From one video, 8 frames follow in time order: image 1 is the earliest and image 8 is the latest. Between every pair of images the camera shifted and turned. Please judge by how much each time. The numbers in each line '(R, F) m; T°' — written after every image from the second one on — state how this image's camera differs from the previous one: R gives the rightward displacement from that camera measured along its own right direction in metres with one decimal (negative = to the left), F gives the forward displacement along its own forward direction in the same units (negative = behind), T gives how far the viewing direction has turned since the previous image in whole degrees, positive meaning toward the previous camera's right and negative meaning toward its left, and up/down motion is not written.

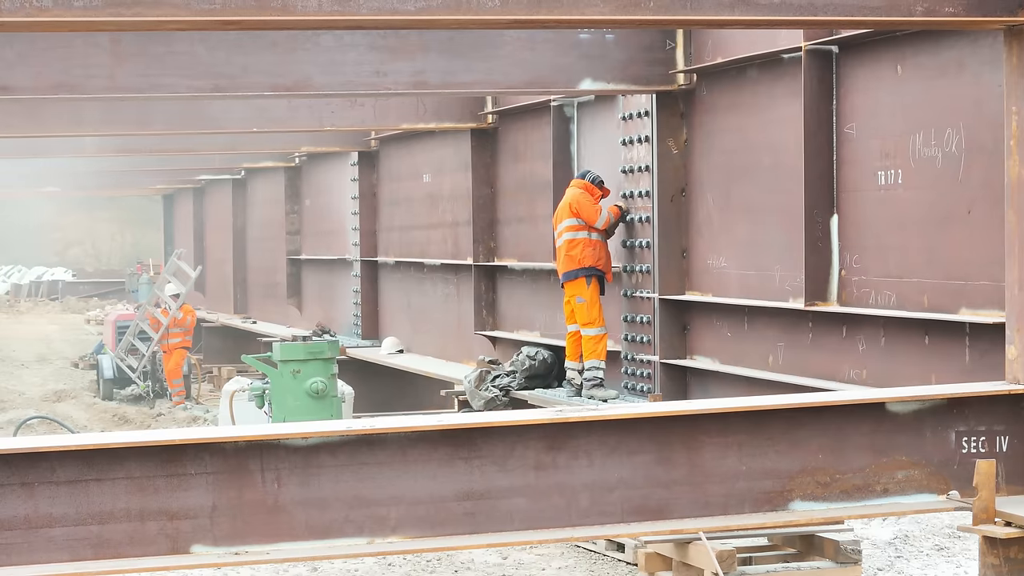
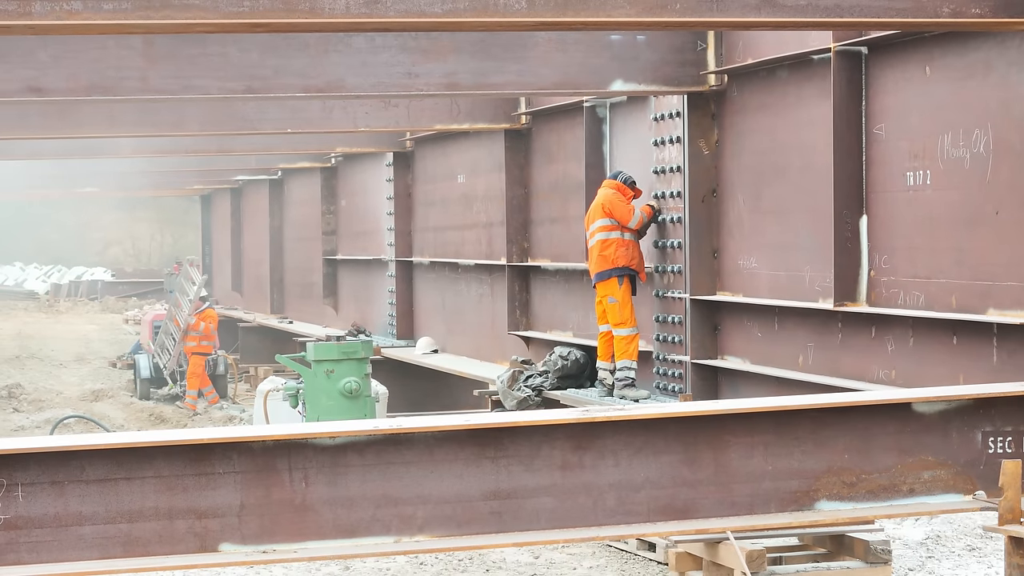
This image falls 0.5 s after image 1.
(+0.1, -0.2) m; -2°
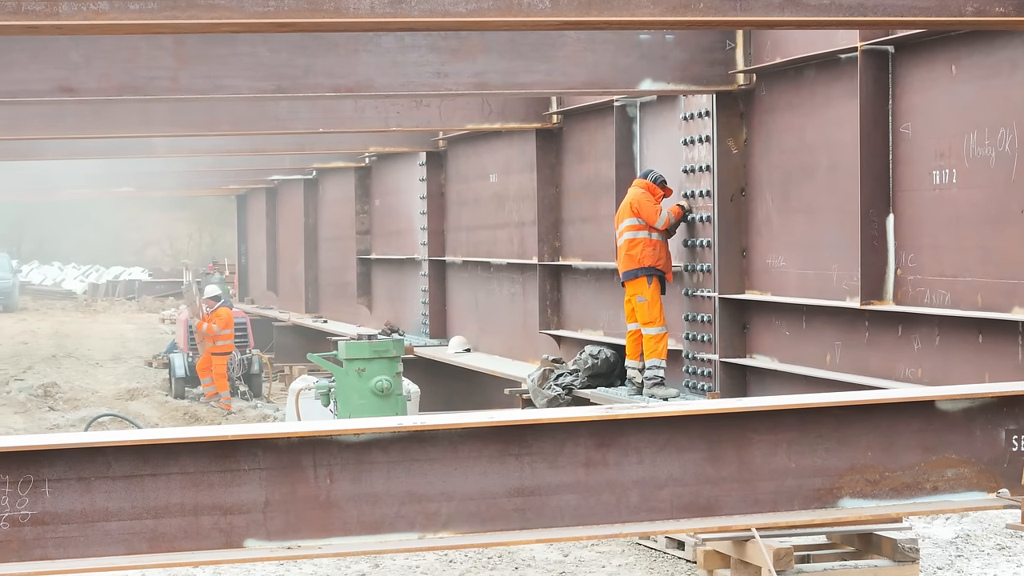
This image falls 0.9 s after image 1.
(+0.1, -0.2) m; -2°
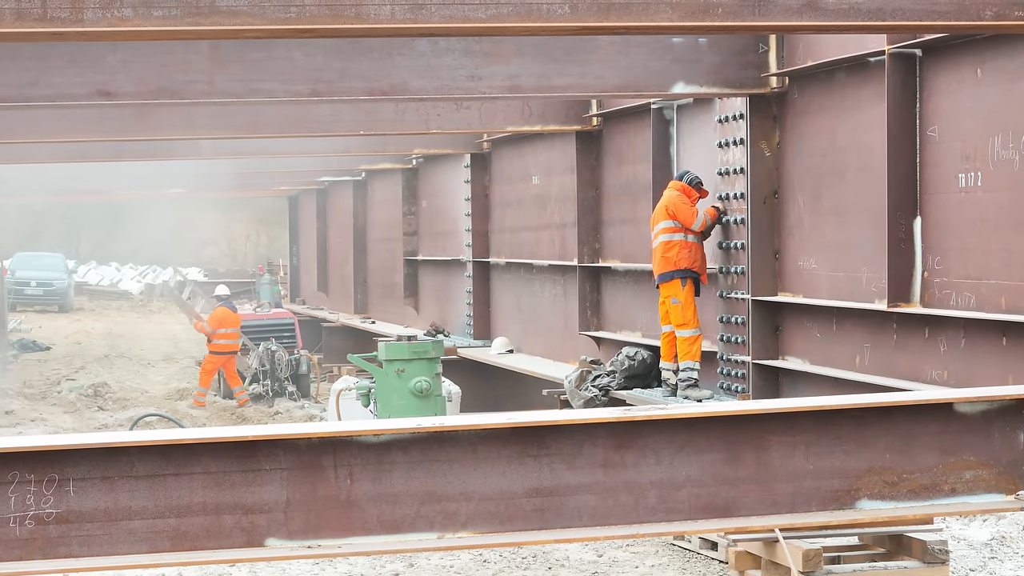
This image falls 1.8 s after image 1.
(+0.4, -0.3) m; -2°
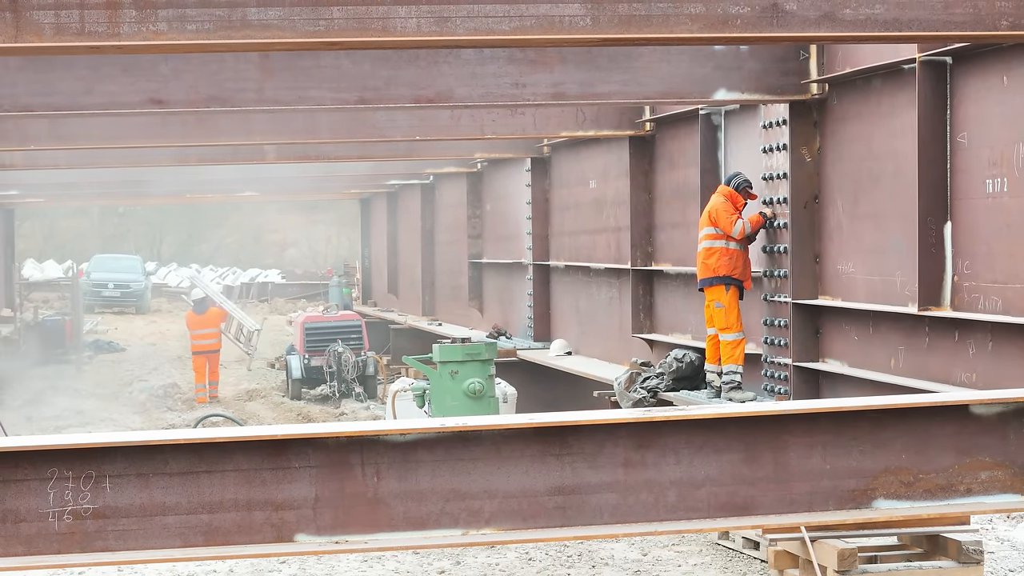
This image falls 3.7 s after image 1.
(+0.7, -0.7) m; -3°
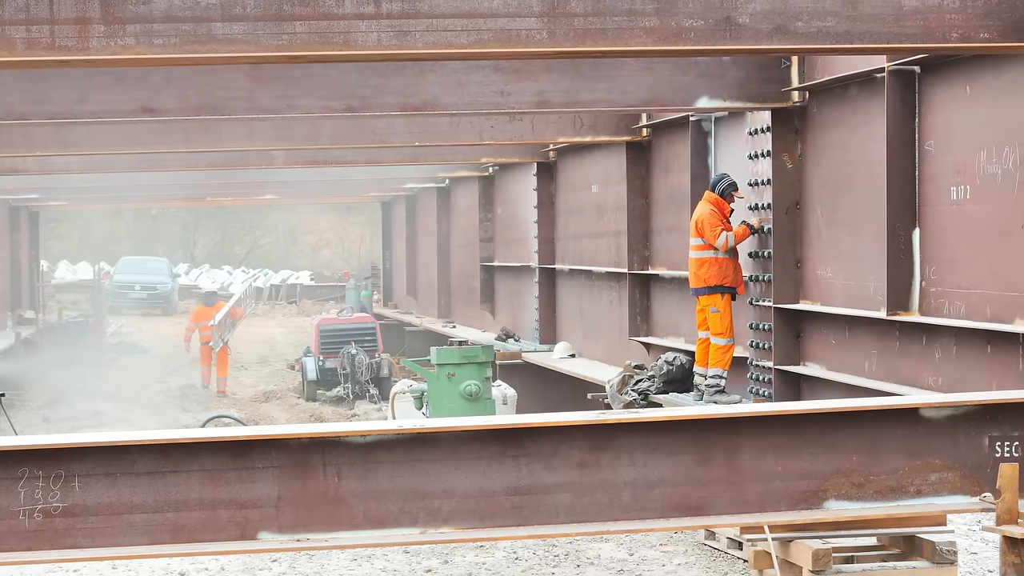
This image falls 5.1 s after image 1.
(+1.0, -0.5) m; -1°
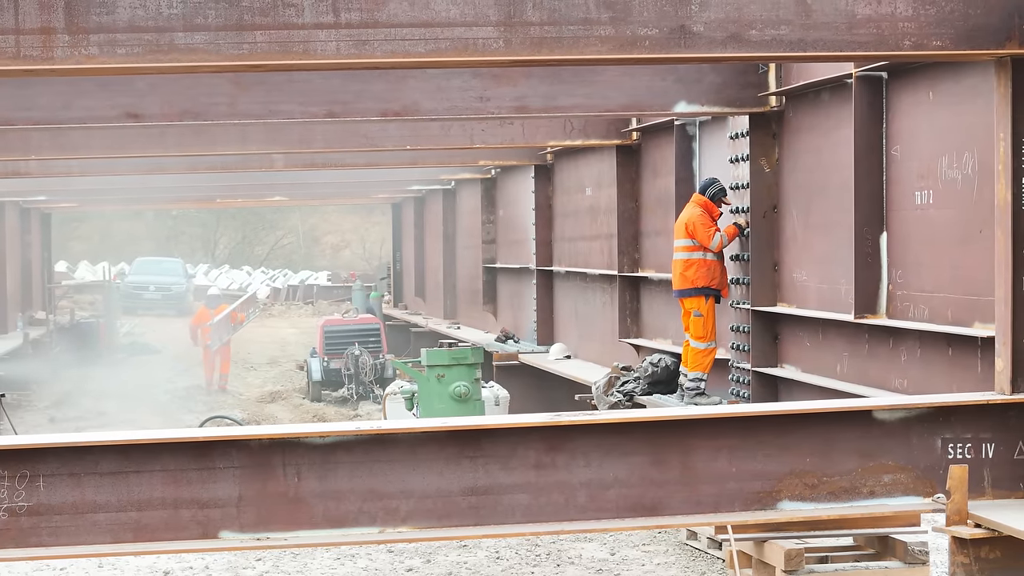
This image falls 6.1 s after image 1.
(+0.9, -0.3) m; -1°
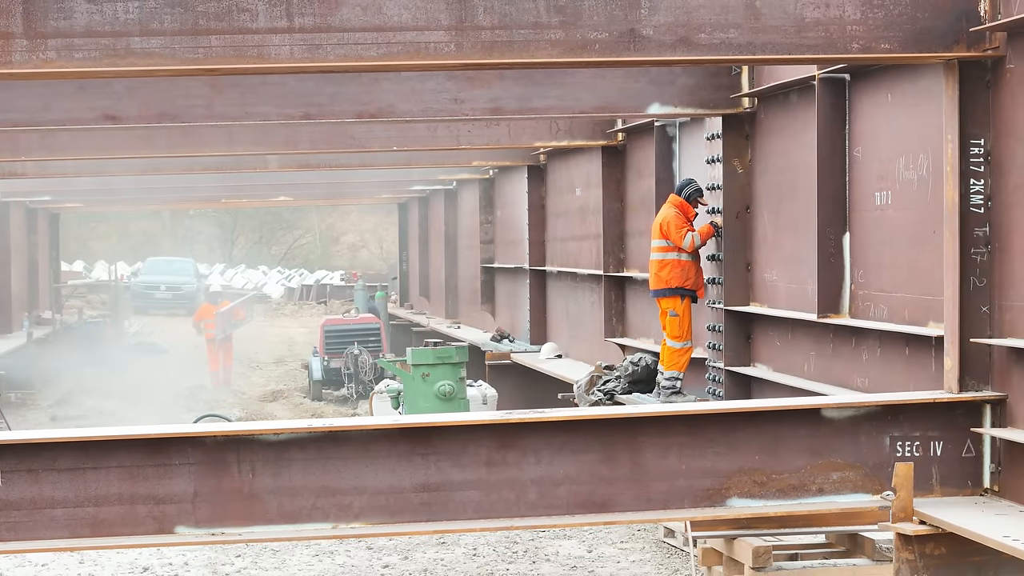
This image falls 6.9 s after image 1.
(+0.9, -0.3) m; 0°
